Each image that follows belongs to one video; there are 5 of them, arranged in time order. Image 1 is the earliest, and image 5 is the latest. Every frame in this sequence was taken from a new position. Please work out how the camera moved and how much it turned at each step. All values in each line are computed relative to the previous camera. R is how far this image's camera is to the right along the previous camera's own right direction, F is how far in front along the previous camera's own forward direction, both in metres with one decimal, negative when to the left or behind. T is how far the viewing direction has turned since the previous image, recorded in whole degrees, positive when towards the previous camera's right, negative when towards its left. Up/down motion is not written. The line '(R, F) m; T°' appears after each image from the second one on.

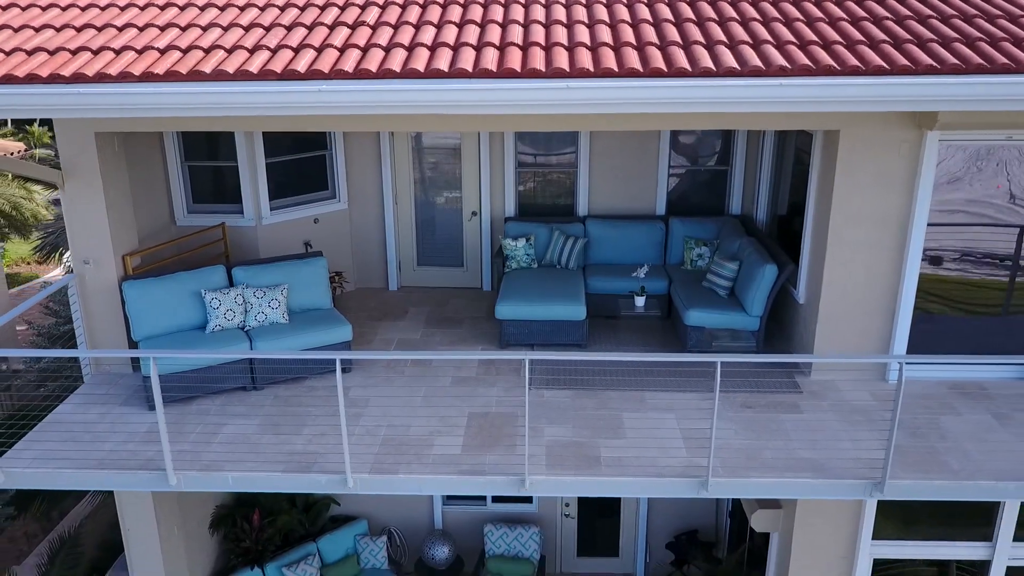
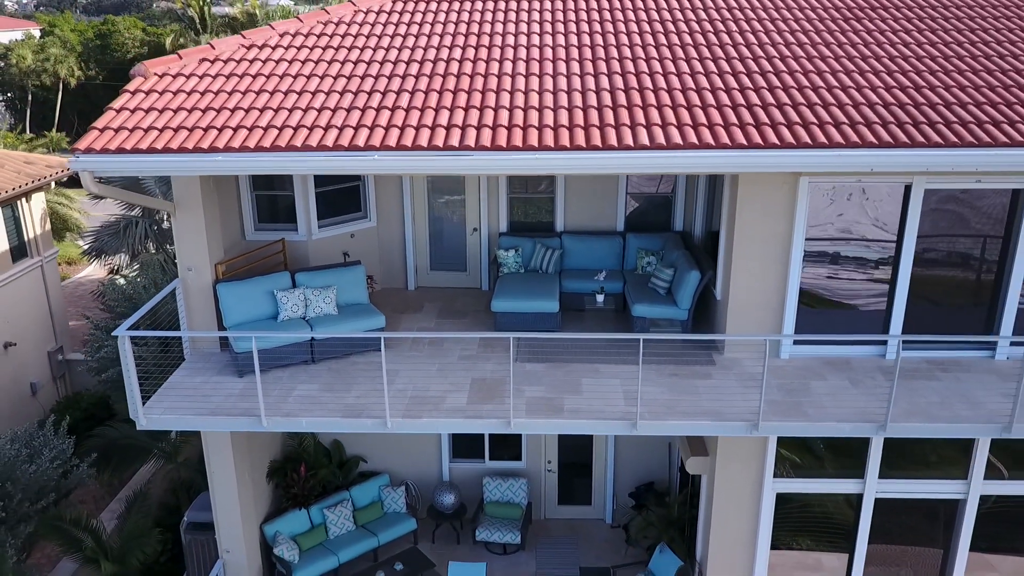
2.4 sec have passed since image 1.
(+0.1, -2.3) m; 0°
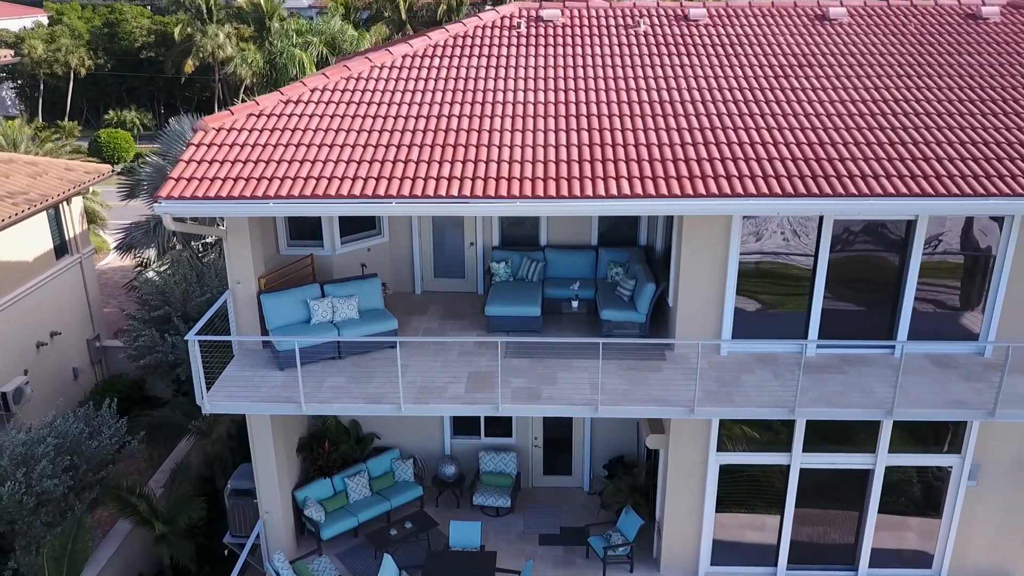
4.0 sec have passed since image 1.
(+0.2, -1.9) m; 0°
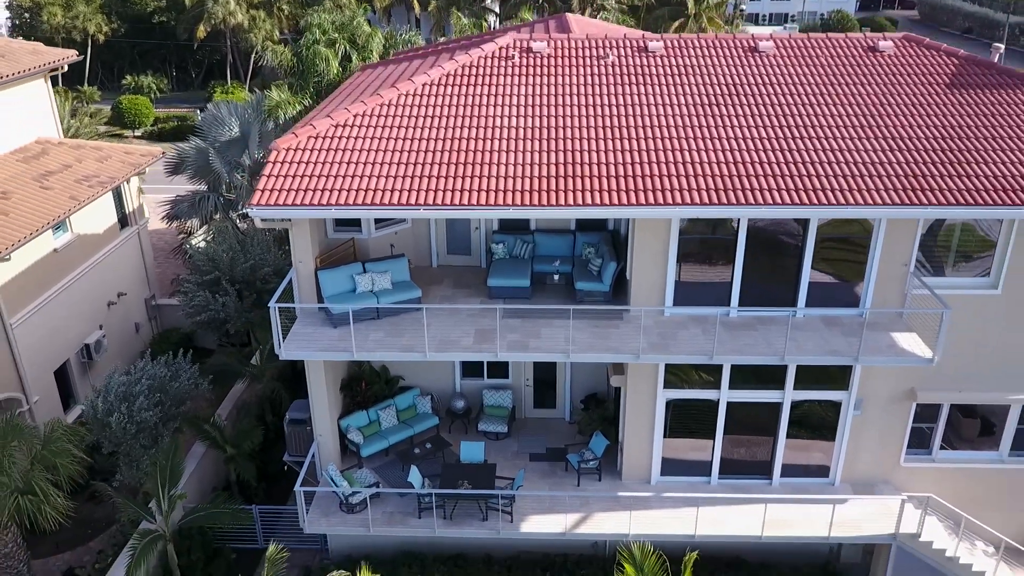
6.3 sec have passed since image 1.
(+0.1, -3.4) m; 0°
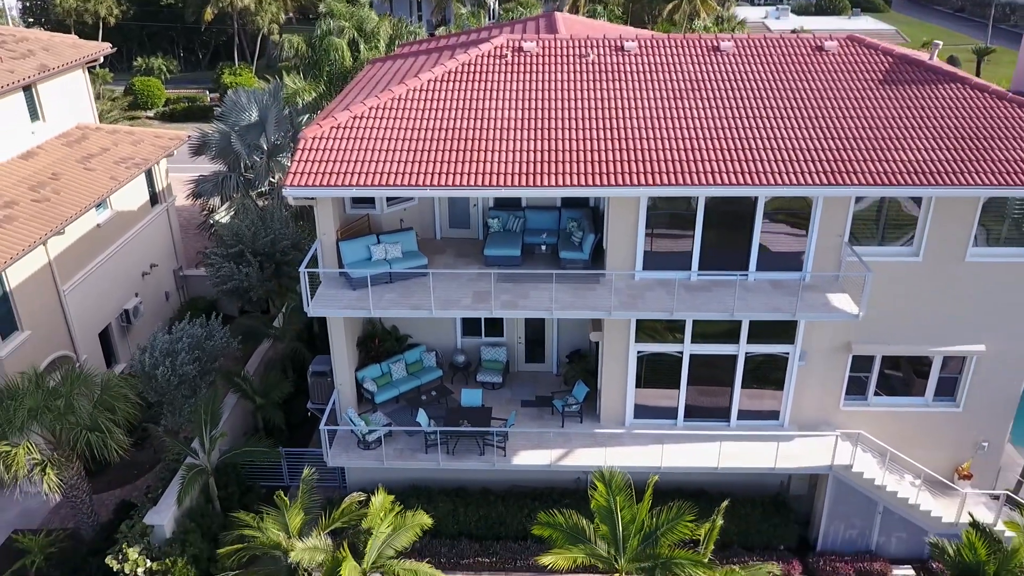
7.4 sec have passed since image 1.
(+0.2, -2.4) m; 0°
